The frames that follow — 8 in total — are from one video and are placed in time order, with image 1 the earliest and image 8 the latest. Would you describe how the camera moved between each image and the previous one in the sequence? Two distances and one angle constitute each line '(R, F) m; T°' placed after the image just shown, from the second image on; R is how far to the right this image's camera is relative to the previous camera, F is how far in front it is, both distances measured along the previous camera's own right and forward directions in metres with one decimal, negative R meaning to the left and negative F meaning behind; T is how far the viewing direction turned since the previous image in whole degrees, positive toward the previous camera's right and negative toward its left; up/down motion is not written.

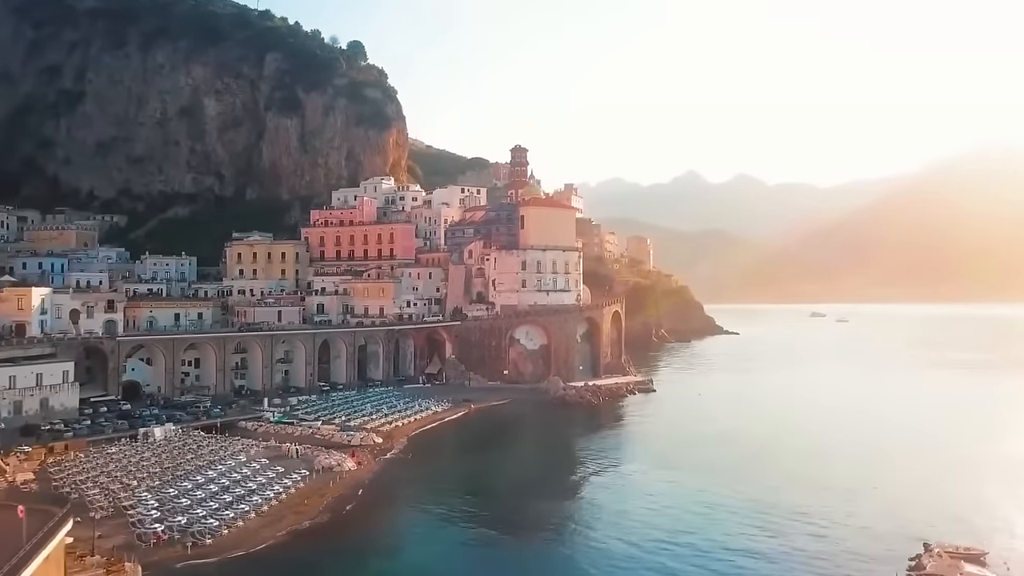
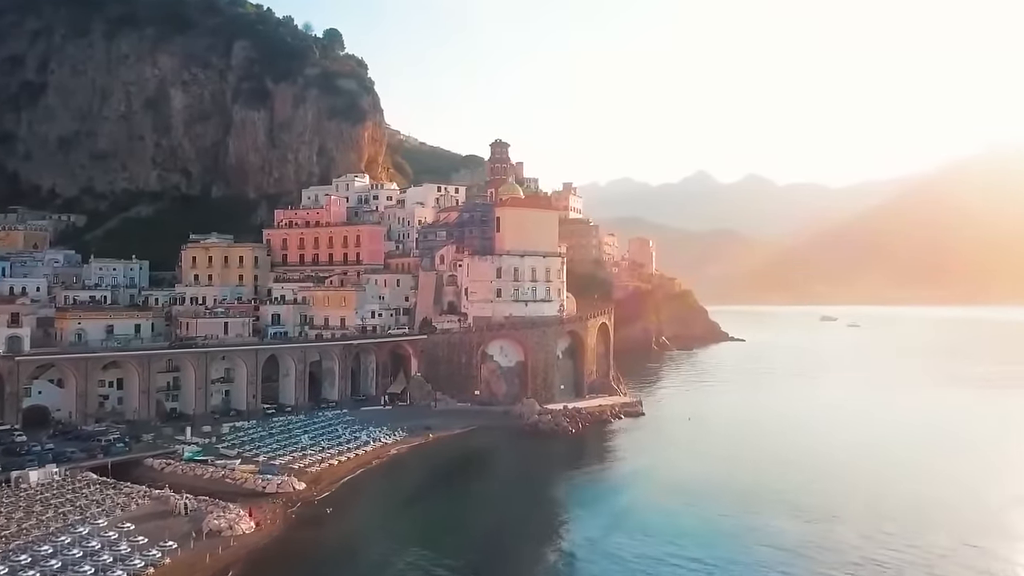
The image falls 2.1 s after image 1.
(+2.8, +7.5) m; -1°
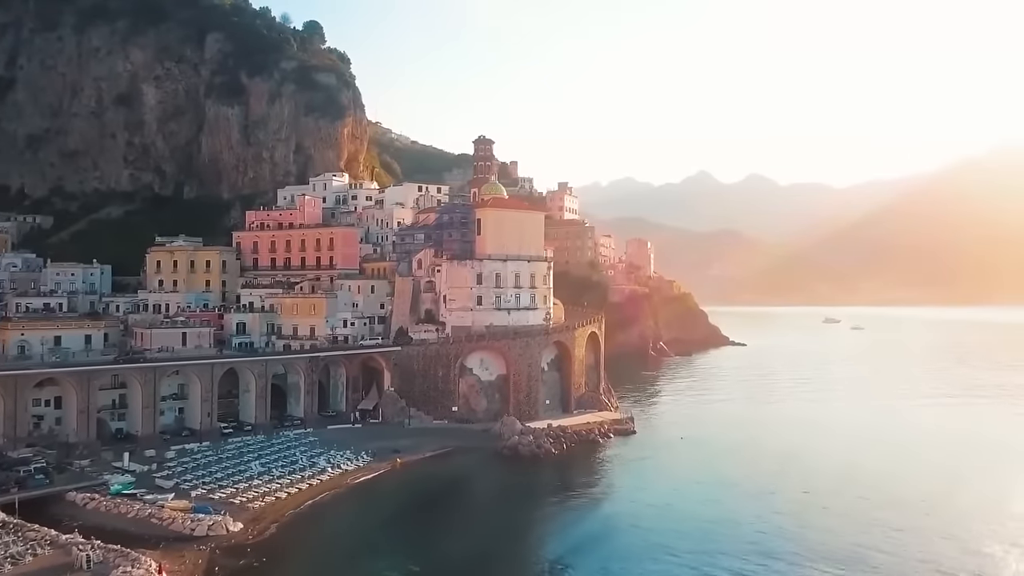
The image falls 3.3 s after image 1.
(+1.4, +4.7) m; 0°
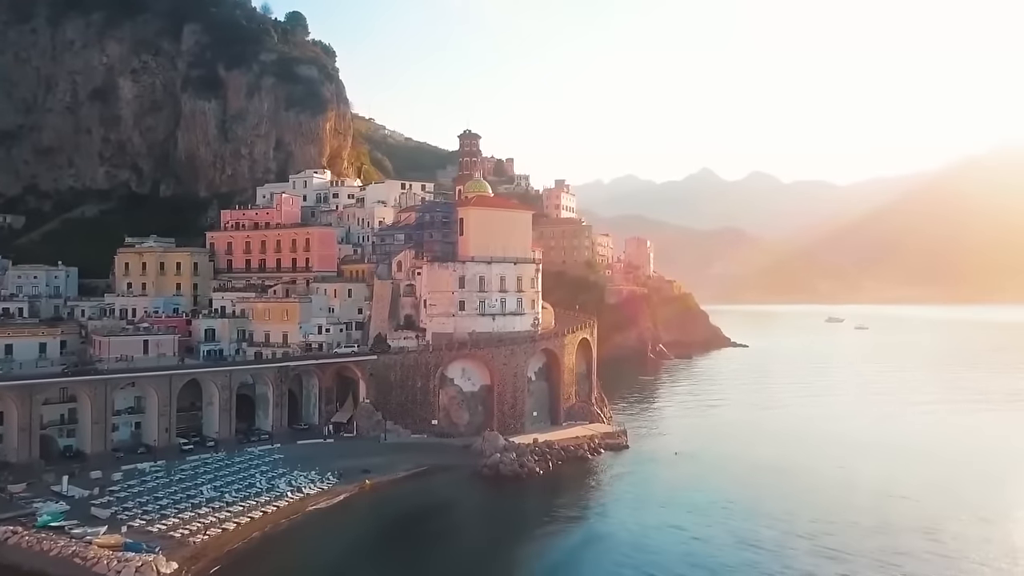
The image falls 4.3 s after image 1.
(+1.2, +3.9) m; 0°
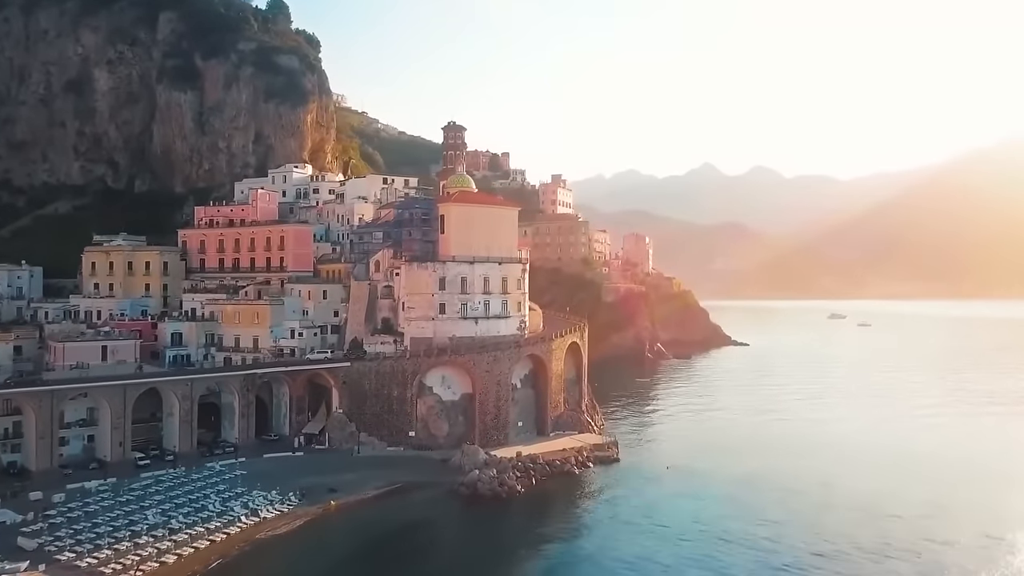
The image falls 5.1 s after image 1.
(+1.1, +3.5) m; 0°
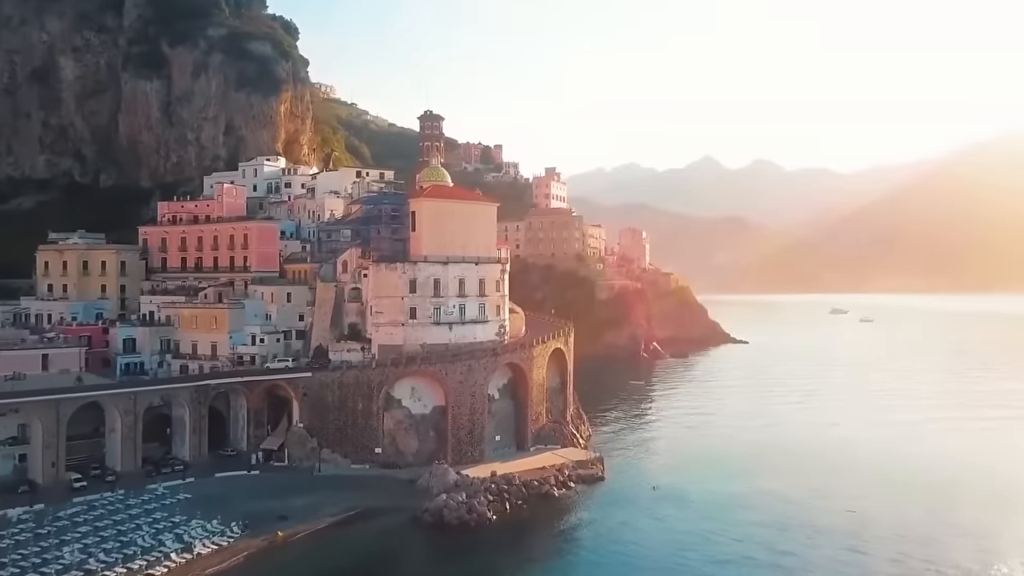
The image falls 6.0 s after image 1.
(+1.4, +4.2) m; 0°
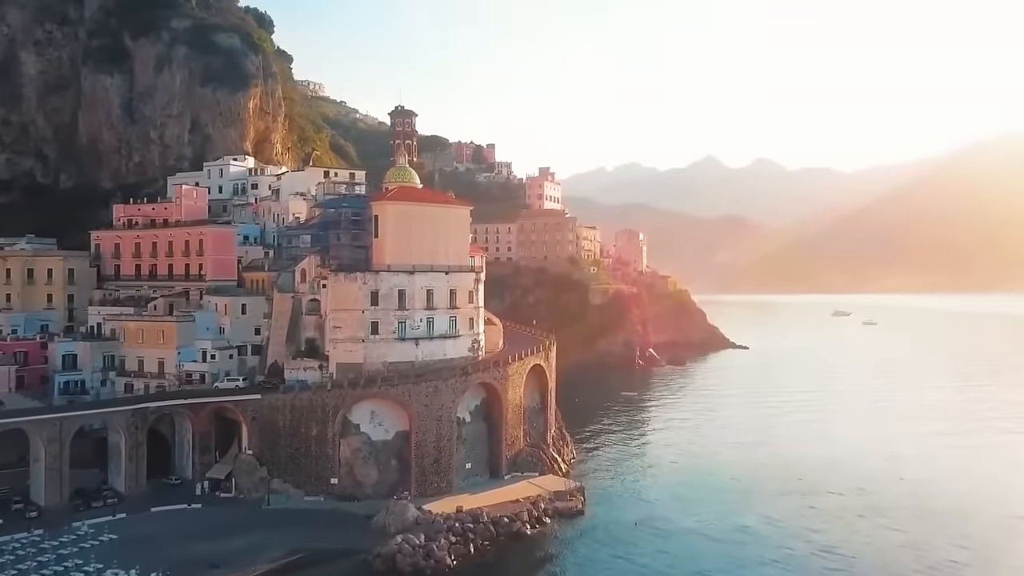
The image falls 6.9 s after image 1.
(+1.5, +4.5) m; 0°
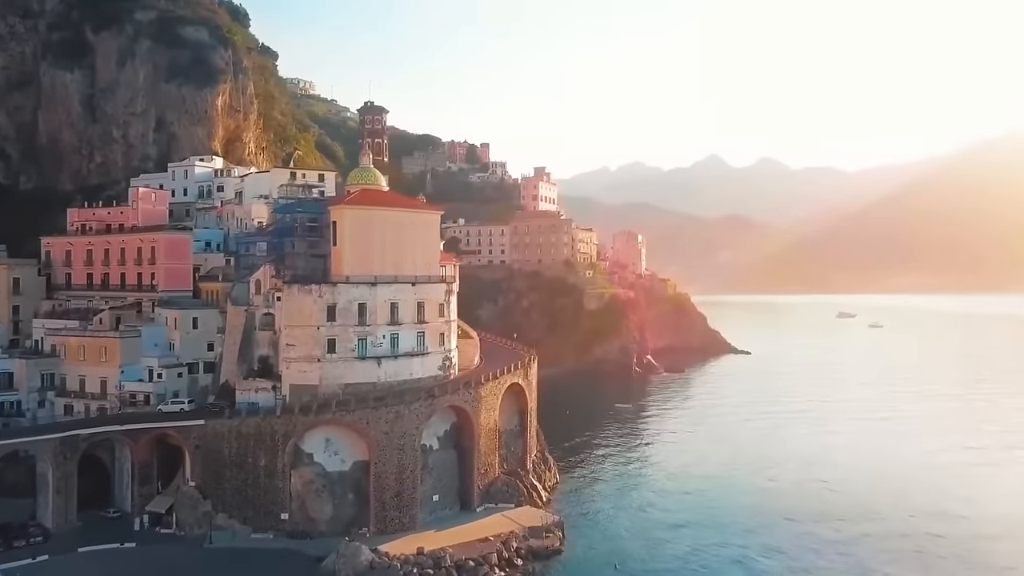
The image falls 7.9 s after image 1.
(+1.5, +4.1) m; 0°
